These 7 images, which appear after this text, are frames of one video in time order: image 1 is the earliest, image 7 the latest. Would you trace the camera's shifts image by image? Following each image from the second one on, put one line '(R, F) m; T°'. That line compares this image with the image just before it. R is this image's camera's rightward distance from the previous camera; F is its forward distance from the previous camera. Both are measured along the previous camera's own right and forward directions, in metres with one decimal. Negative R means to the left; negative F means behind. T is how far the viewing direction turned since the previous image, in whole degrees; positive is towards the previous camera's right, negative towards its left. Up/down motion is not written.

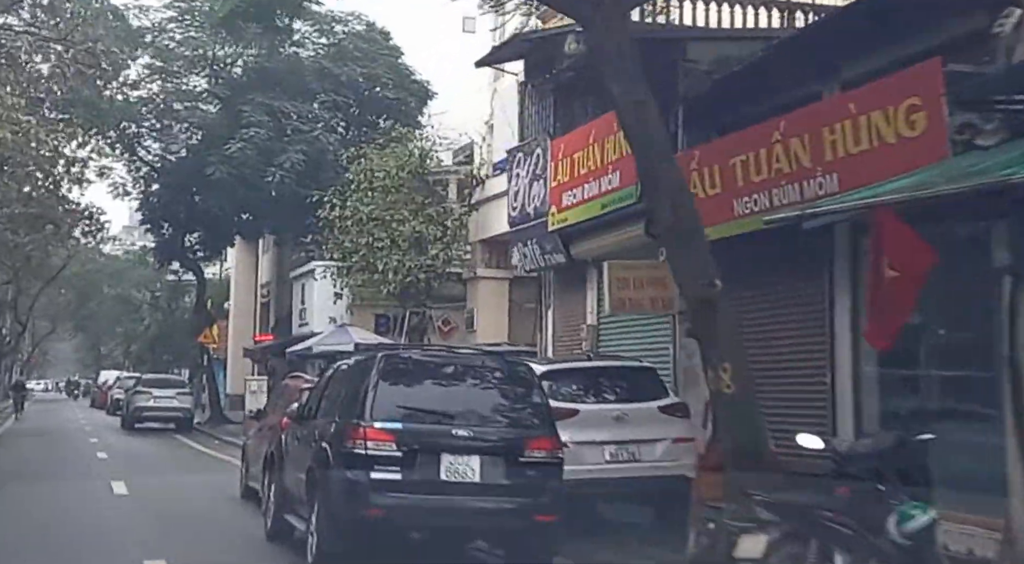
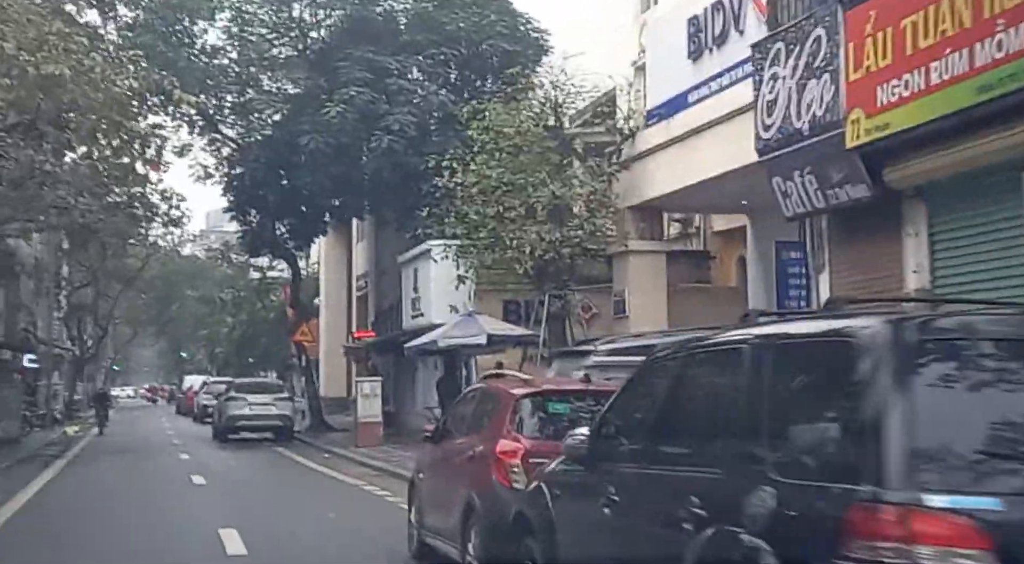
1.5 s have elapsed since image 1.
(-1.8, +4.8) m; -3°
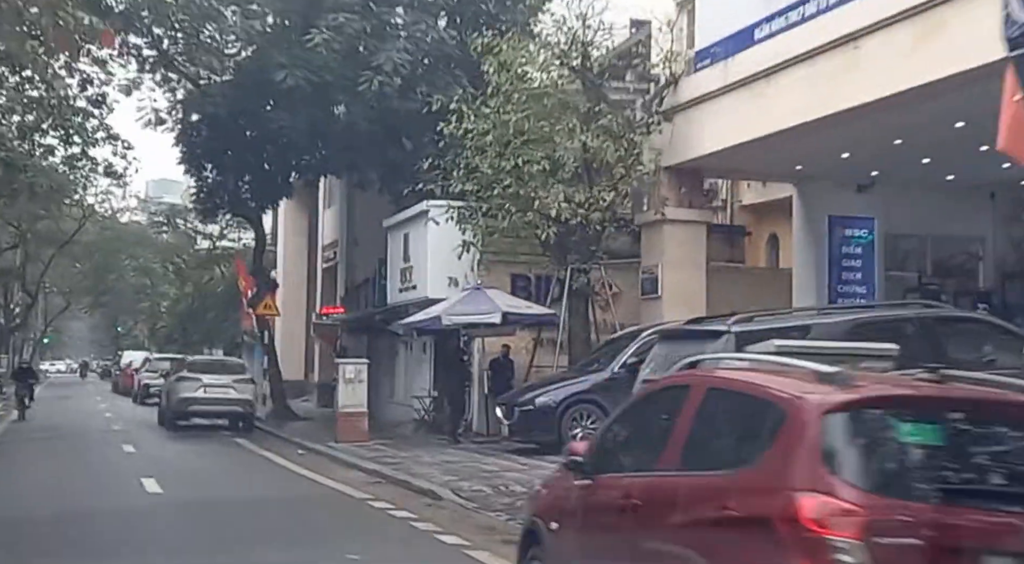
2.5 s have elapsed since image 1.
(-1.3, +3.9) m; +3°
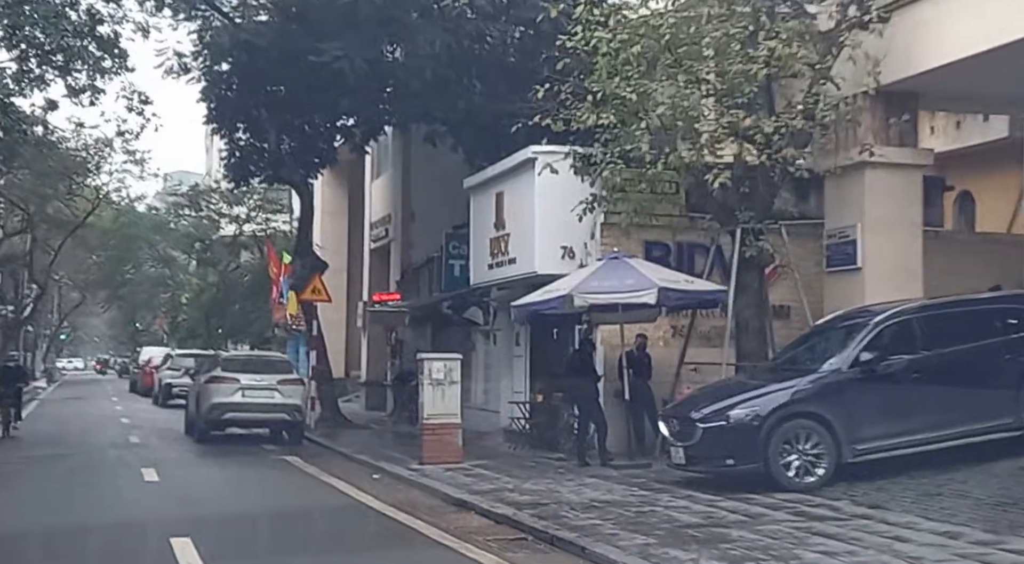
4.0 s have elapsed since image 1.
(-1.7, +5.5) m; -1°
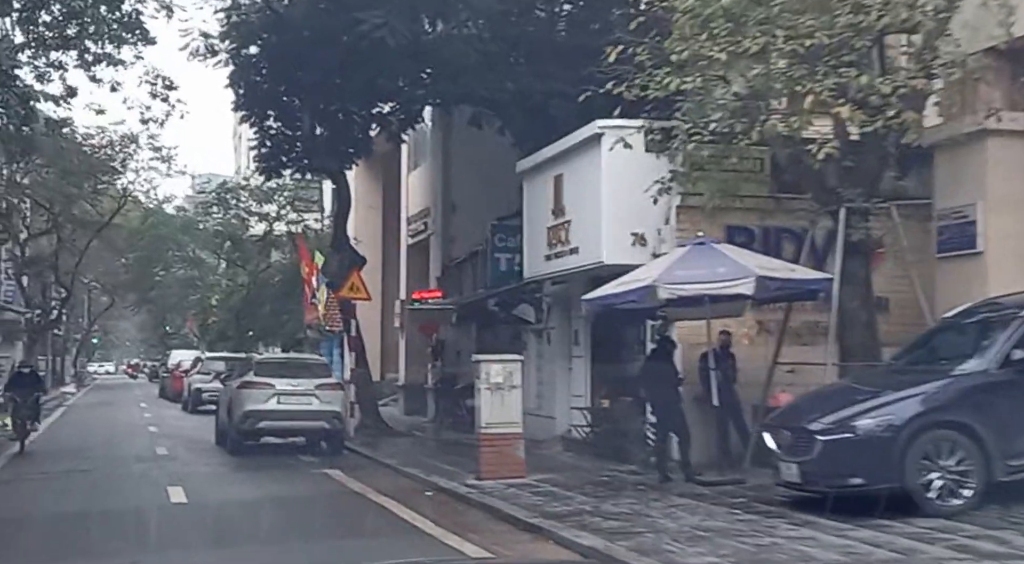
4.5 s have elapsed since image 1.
(-0.5, +1.9) m; -1°
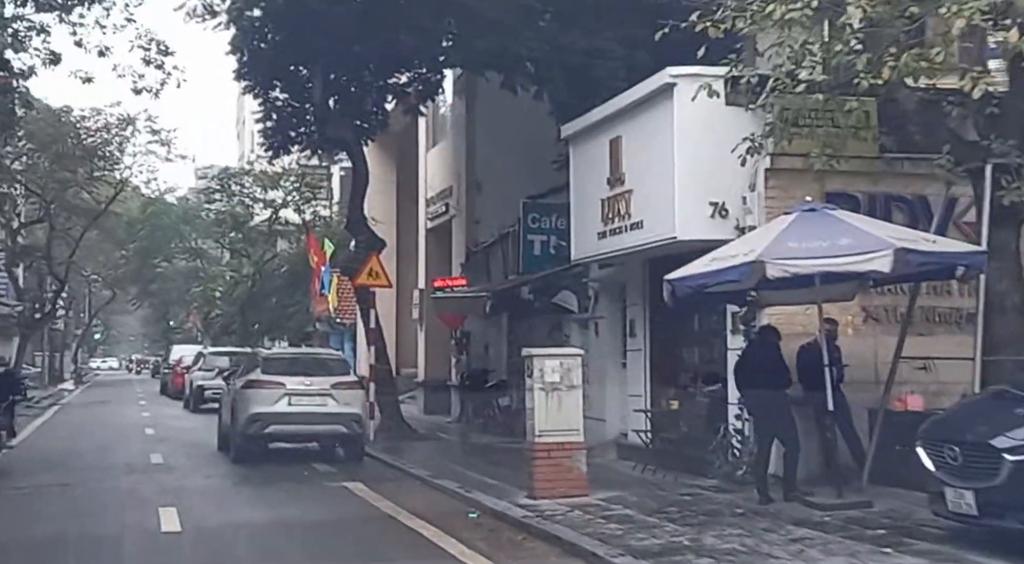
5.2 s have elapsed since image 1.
(-0.6, +2.6) m; 0°
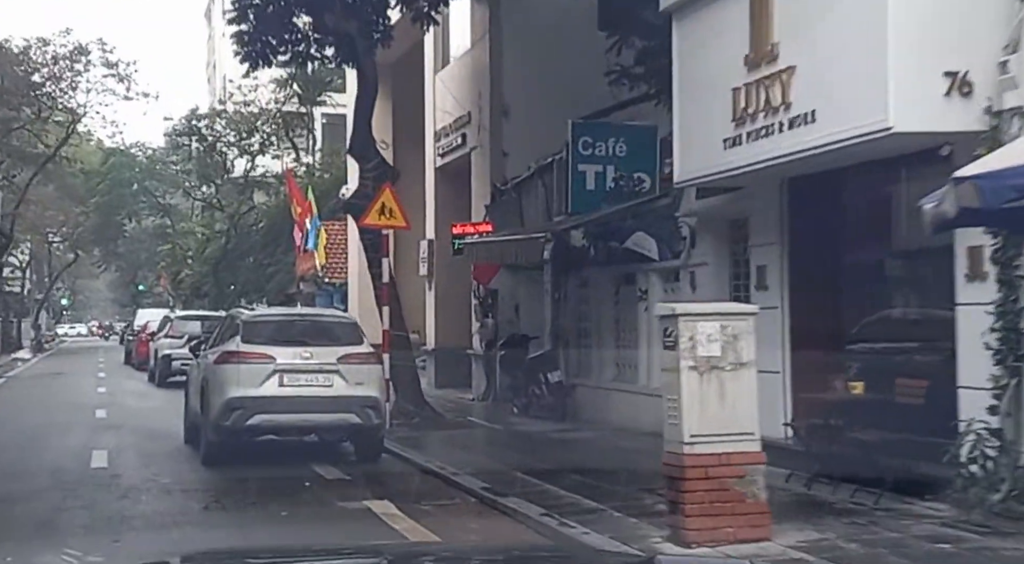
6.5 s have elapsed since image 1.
(-1.1, +4.9) m; +1°
